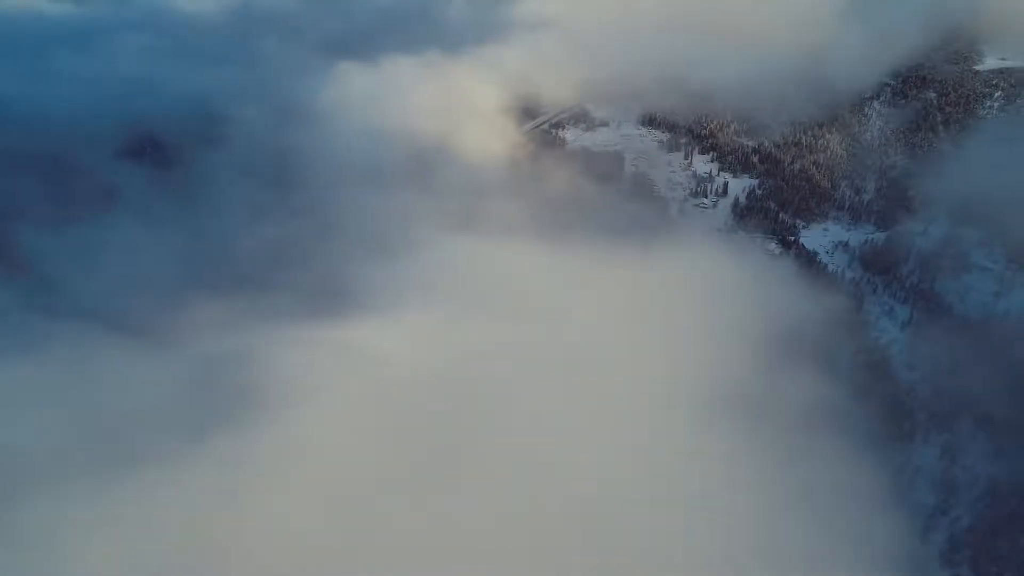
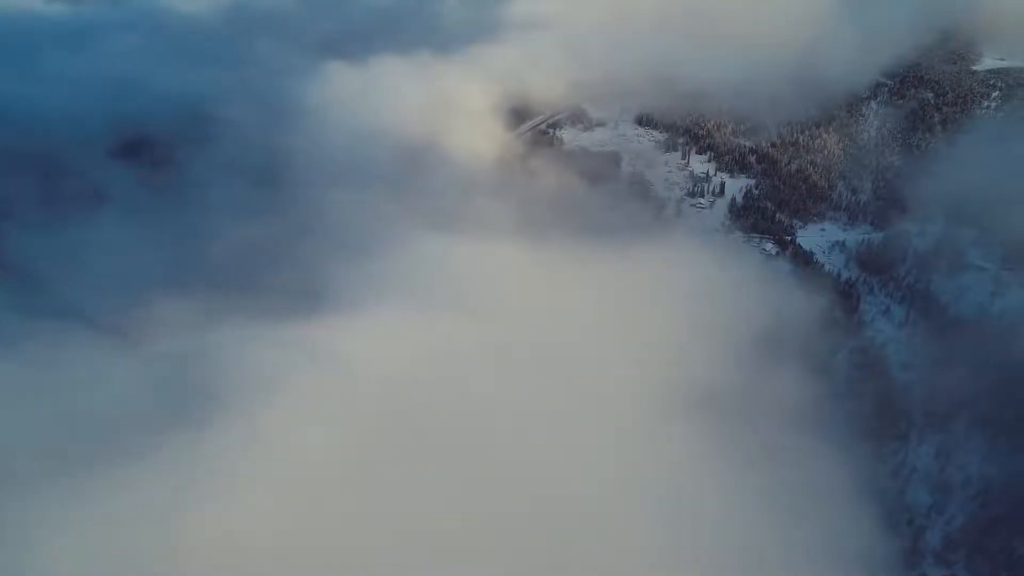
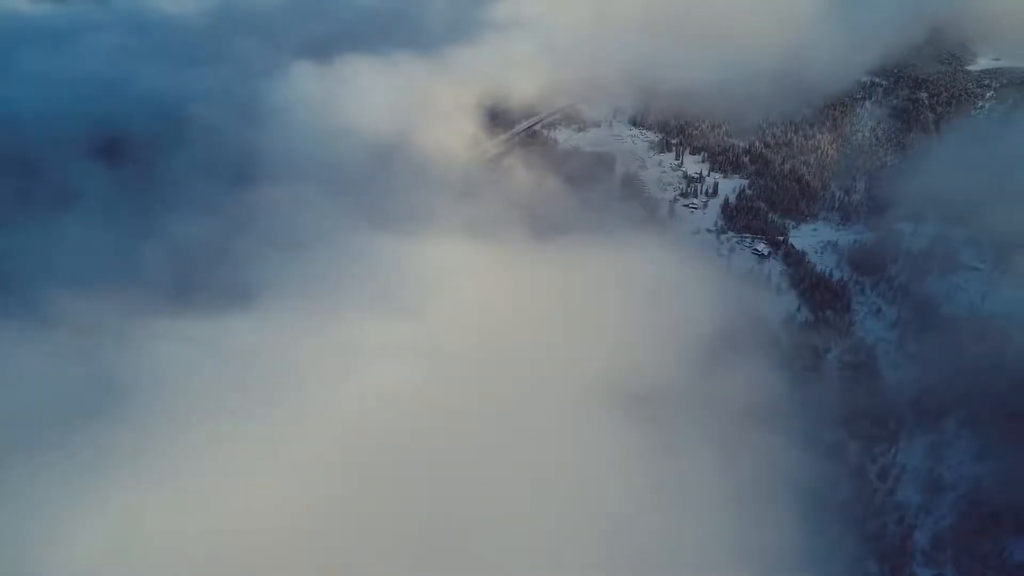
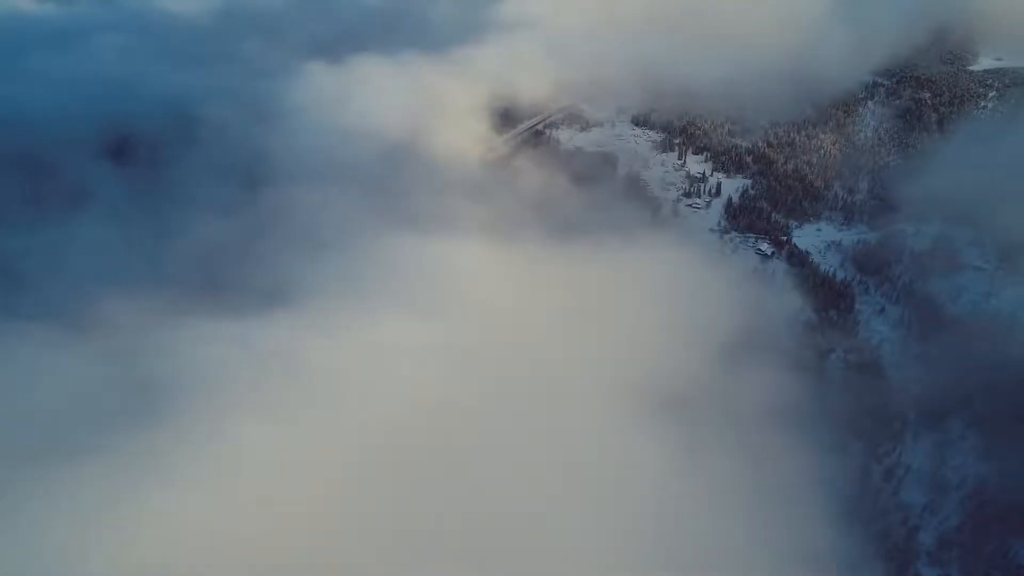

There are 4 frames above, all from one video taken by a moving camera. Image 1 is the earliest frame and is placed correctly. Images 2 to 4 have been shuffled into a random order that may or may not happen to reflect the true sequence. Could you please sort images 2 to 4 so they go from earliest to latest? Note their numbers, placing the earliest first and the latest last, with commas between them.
2, 4, 3
